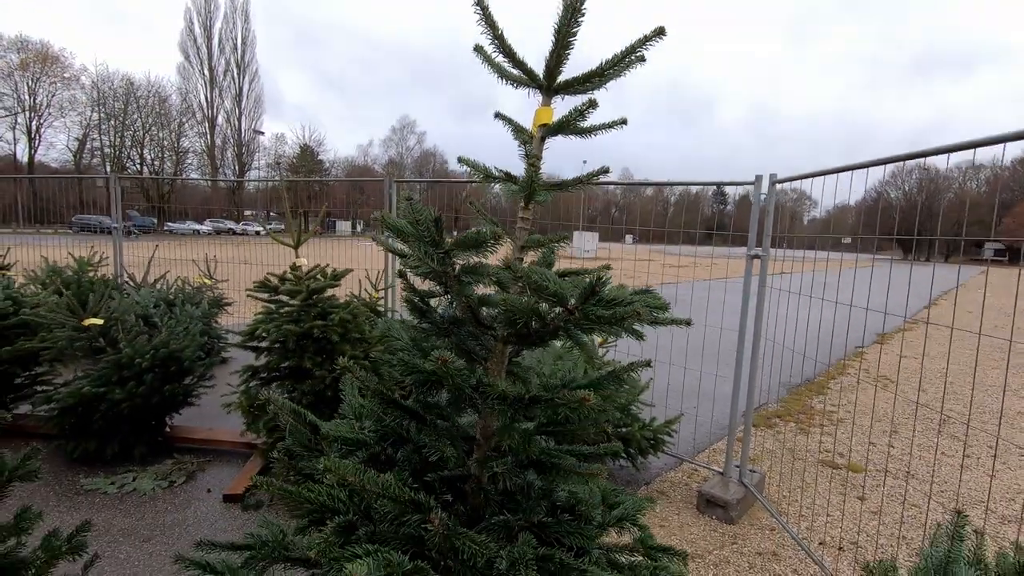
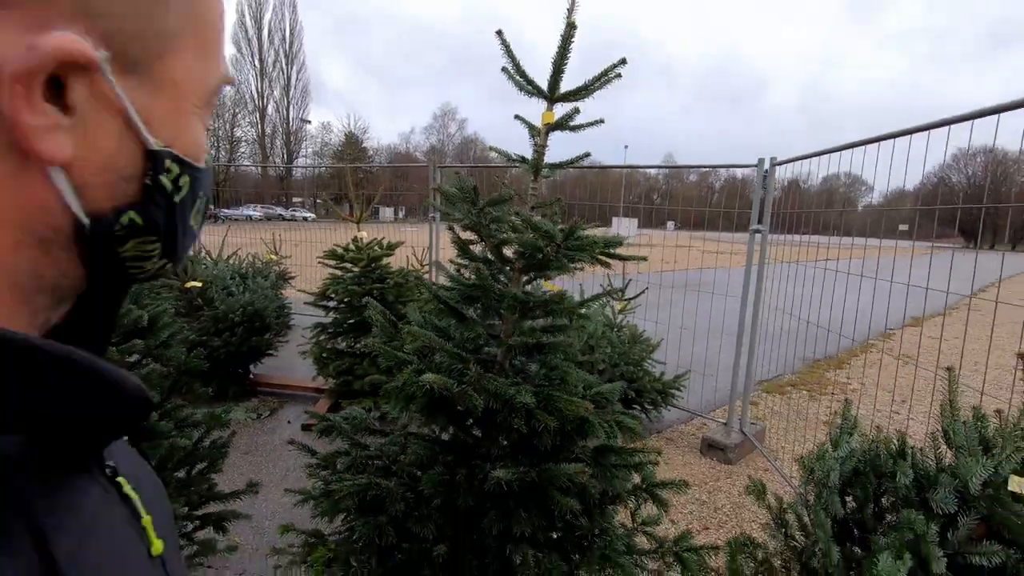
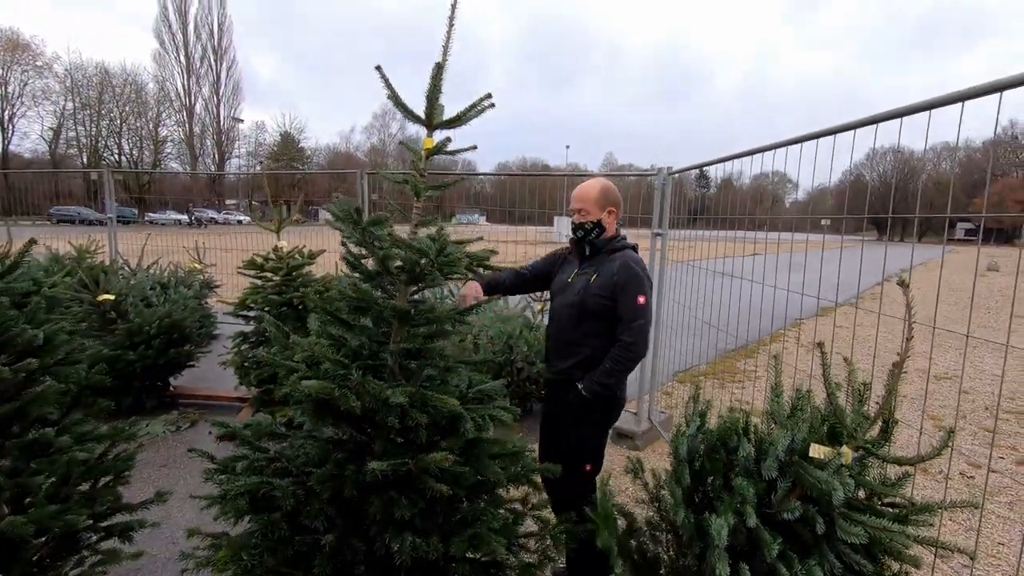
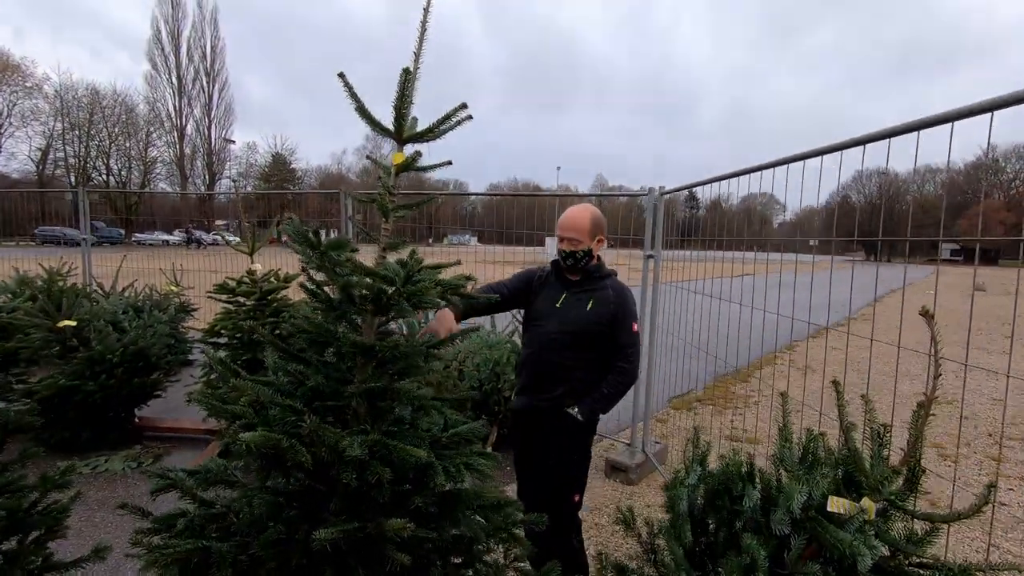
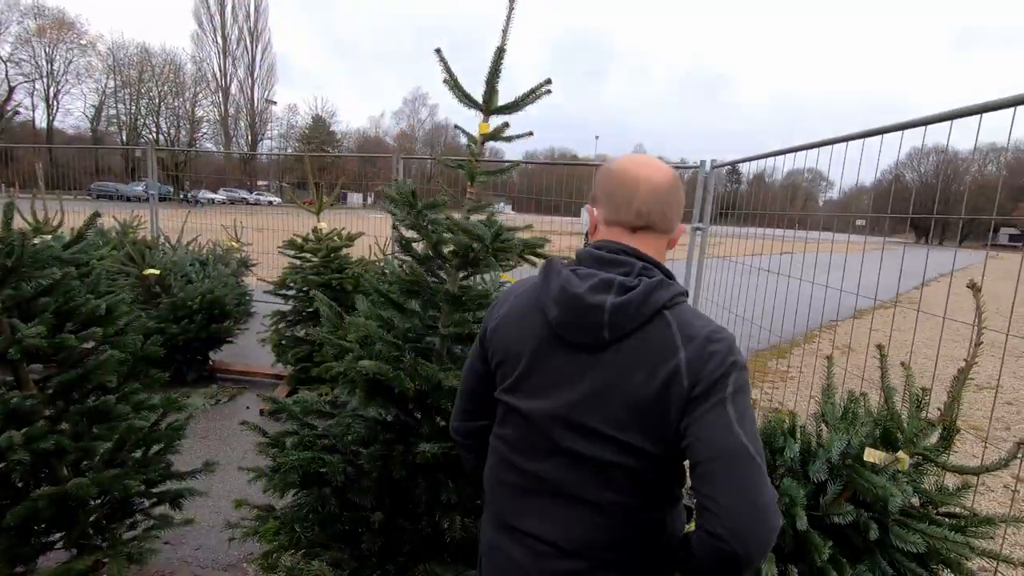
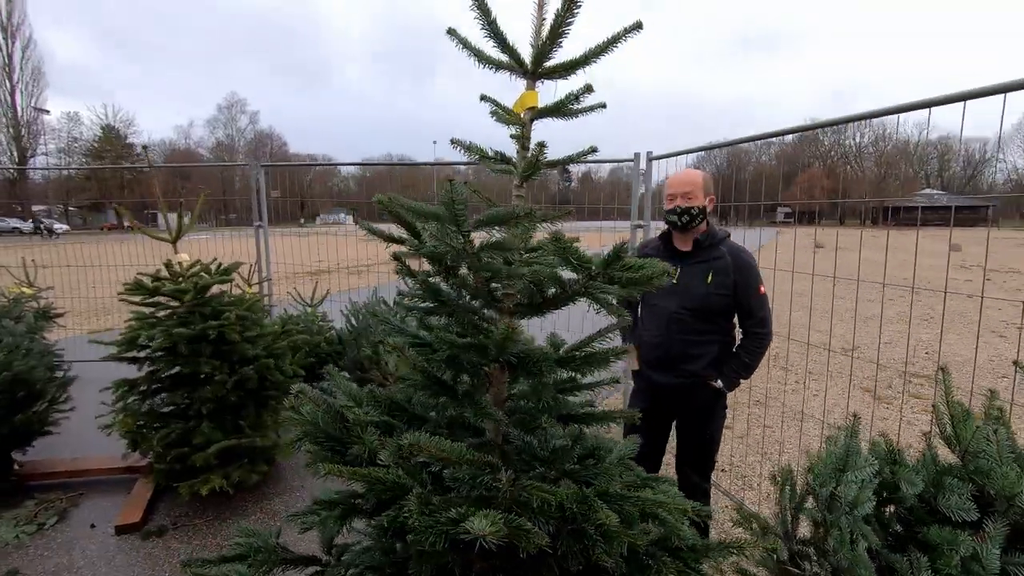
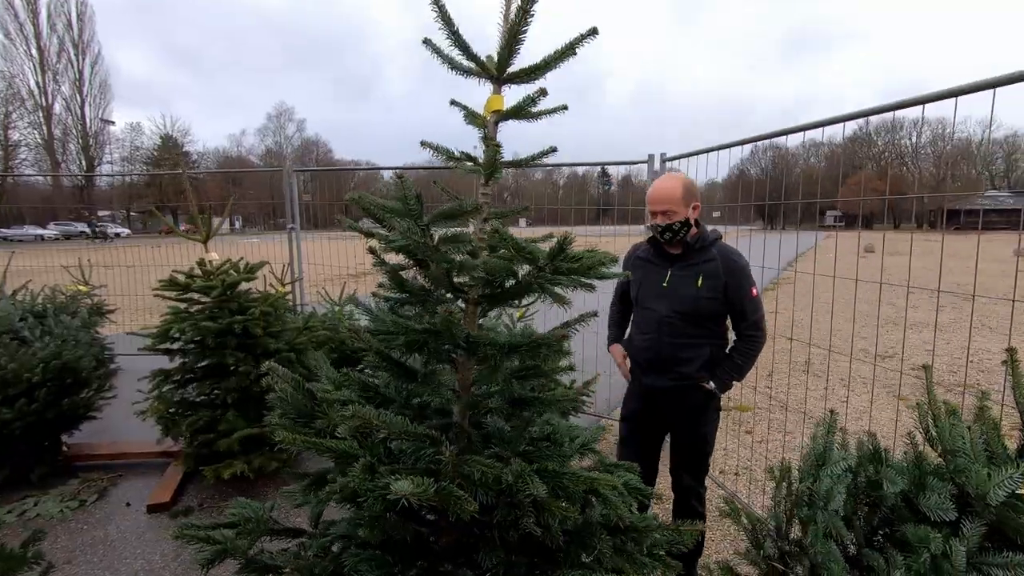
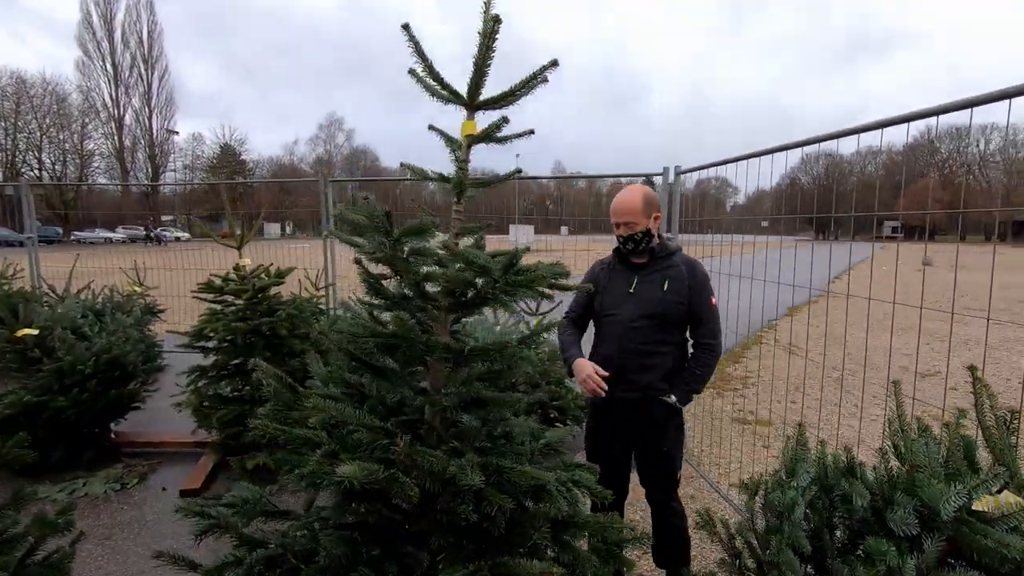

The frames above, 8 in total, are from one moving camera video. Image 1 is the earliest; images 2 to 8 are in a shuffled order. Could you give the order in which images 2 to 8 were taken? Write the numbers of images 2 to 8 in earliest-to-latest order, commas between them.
2, 5, 3, 4, 8, 7, 6
